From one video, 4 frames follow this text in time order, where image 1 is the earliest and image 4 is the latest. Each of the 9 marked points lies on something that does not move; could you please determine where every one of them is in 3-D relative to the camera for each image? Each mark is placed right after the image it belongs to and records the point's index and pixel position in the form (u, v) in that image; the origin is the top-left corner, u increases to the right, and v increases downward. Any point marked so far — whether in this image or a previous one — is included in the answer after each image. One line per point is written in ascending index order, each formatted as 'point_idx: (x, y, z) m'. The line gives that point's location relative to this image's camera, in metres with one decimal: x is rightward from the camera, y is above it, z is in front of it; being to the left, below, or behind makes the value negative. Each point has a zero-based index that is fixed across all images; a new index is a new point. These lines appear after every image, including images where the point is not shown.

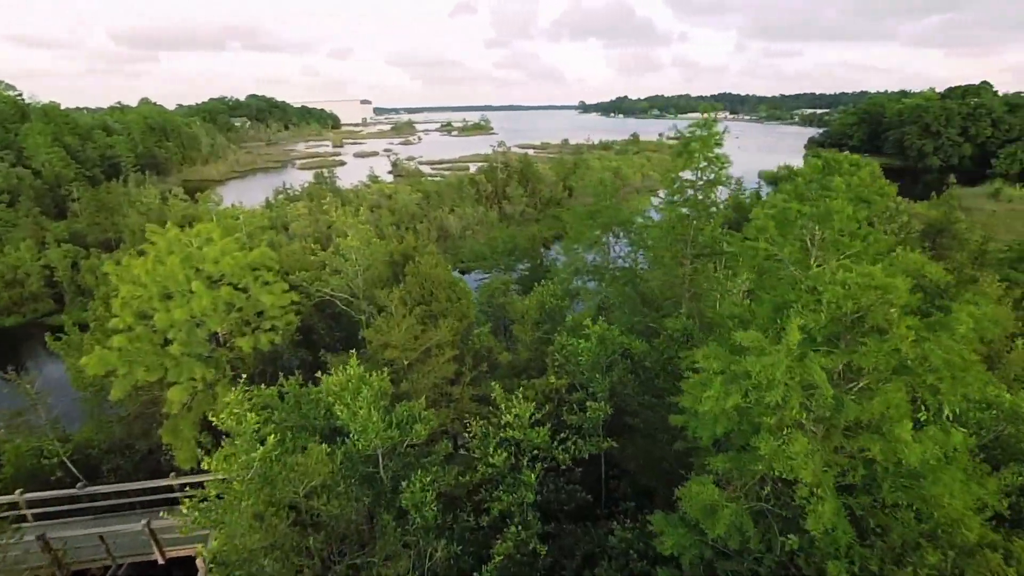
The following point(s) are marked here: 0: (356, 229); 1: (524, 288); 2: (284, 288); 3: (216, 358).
0: (-3.4, +1.3, +12.0) m
1: (+0.3, 0.0, +16.9) m
2: (-4.4, 0.0, +10.5) m
3: (-5.4, -1.3, +10.0) m
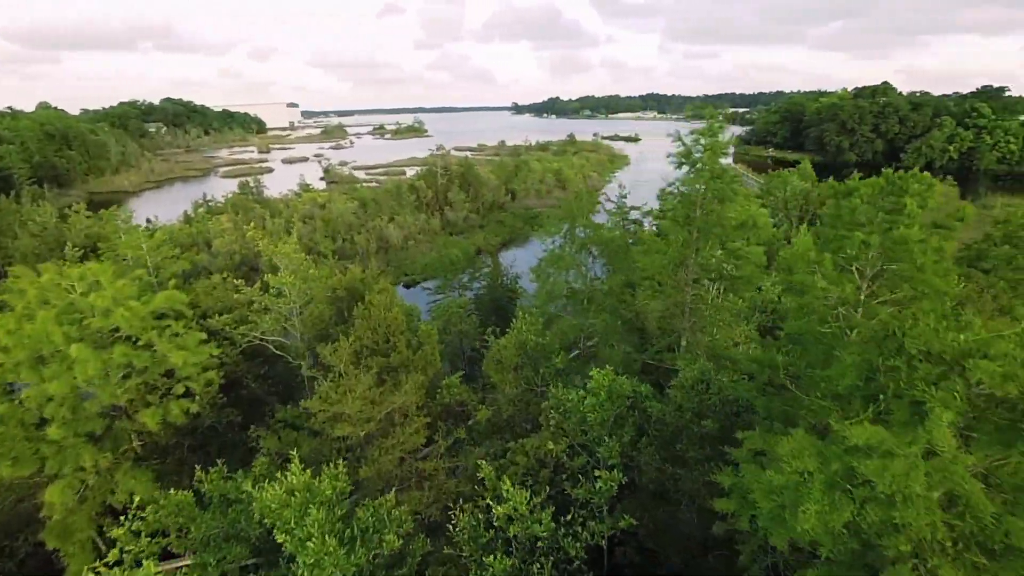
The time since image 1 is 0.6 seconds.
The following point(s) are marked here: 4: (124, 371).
0: (-4.0, +0.6, +10.0) m
1: (-0.8, -0.6, +15.3) m
2: (-4.8, -0.8, +8.4) m
3: (-5.7, -2.1, +7.9) m
4: (-5.8, -1.3, +8.2) m
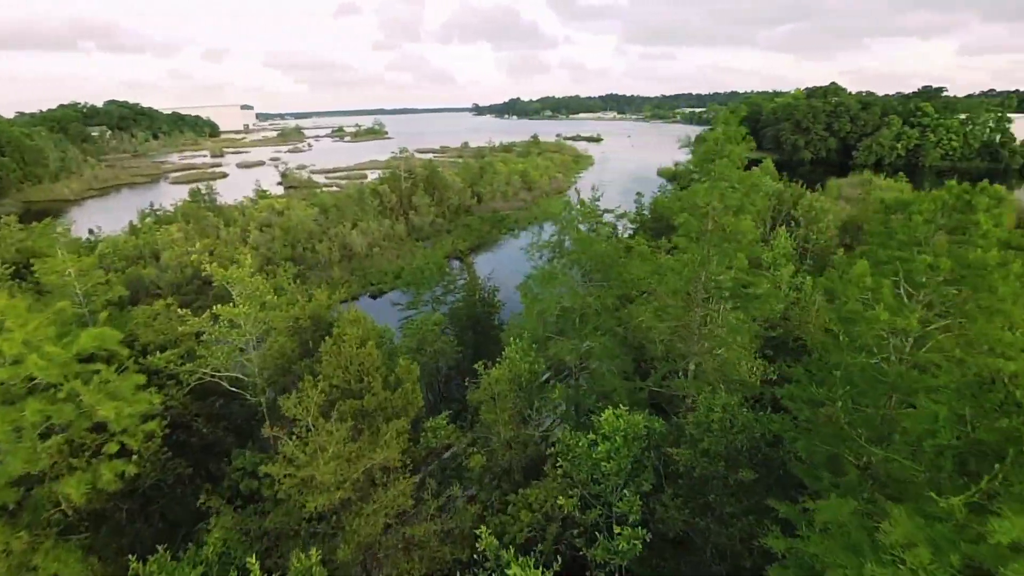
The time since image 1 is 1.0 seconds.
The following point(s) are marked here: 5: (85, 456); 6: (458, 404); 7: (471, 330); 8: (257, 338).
0: (-4.3, +0.1, +8.8) m
1: (-1.4, -1.0, +14.3) m
2: (-4.9, -1.2, +7.2) m
3: (-5.8, -2.6, +6.6) m
4: (-5.9, -1.8, +6.9) m
5: (-5.7, -2.2, +7.3) m
6: (-1.3, -2.8, +13.6) m
7: (-1.1, -1.1, +14.2) m
8: (-3.8, -0.7, +8.3) m
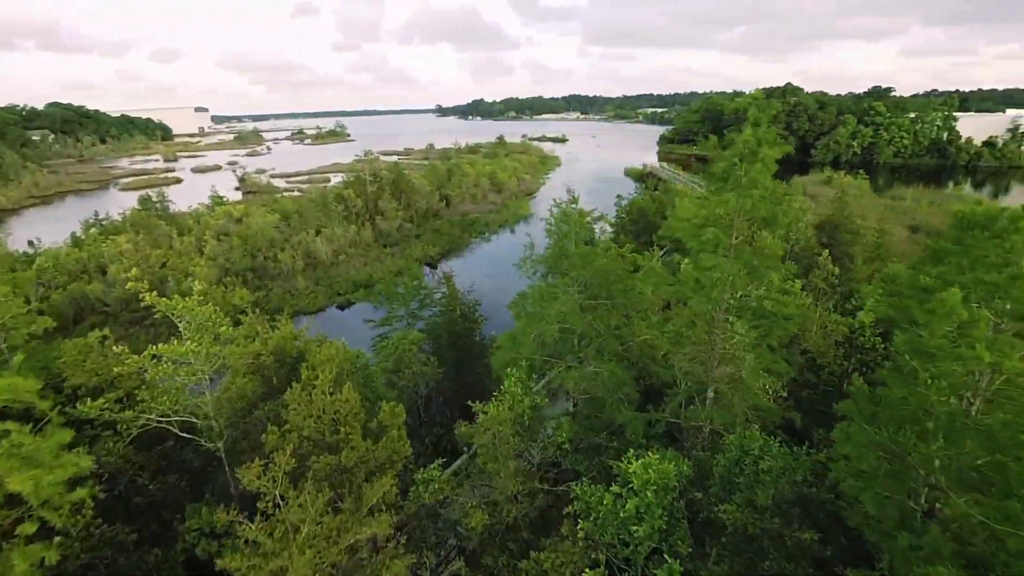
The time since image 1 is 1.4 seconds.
0: (-4.4, -0.3, +7.6) m
1: (-1.8, -1.3, +13.3) m
2: (-4.9, -1.6, +6.0) m
3: (-5.7, -3.0, +5.3) m
4: (-5.8, -2.2, +5.6) m
5: (-5.6, -2.6, +6.0) m
6: (-1.7, -3.2, +12.6) m
7: (-1.5, -1.4, +13.2) m
8: (-3.9, -1.1, +7.1) m
